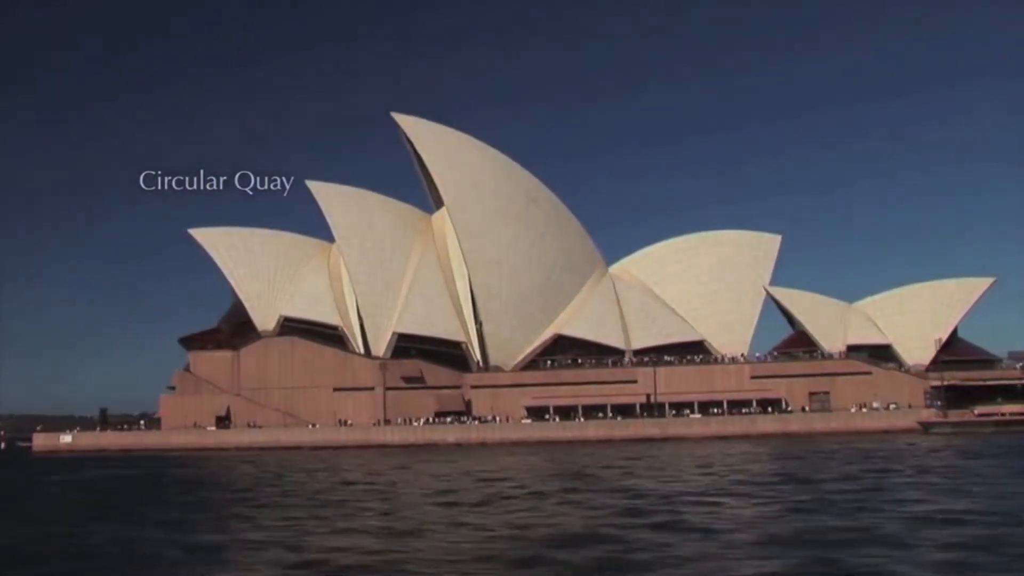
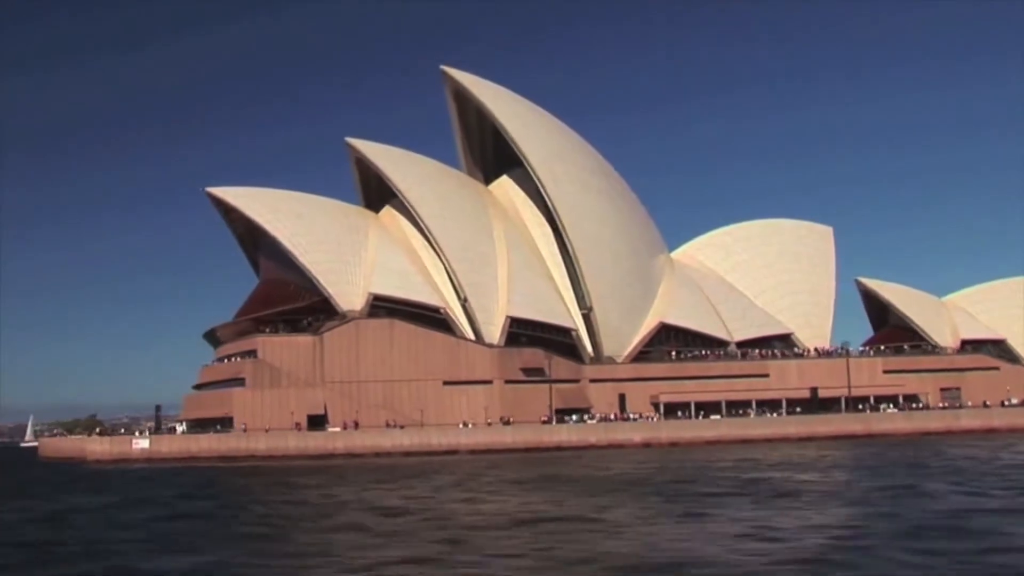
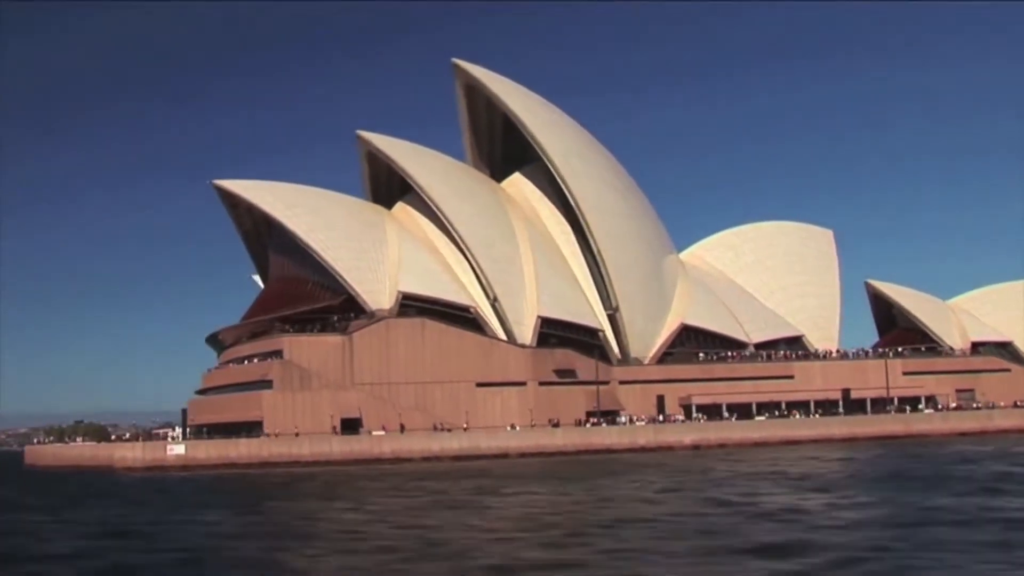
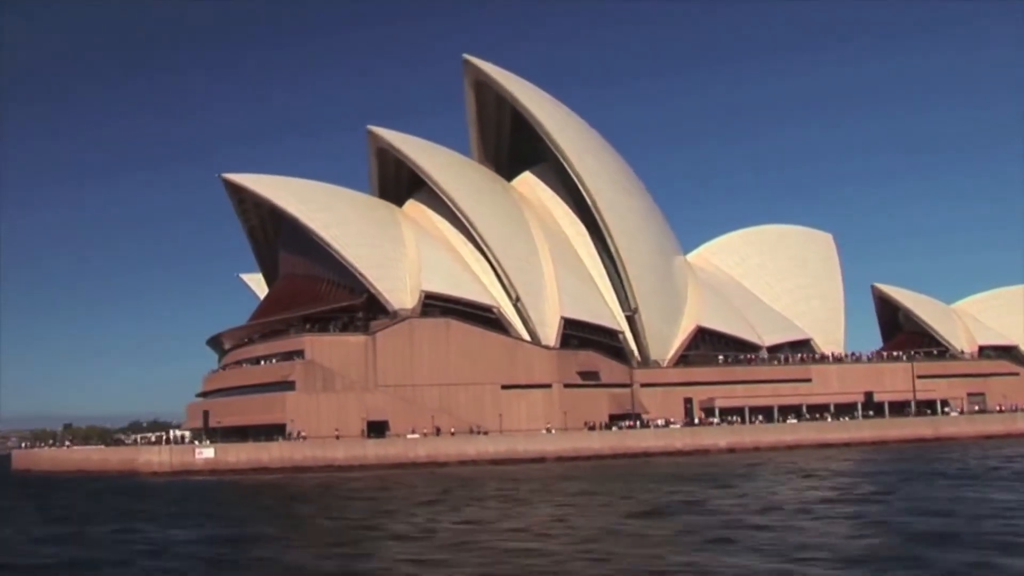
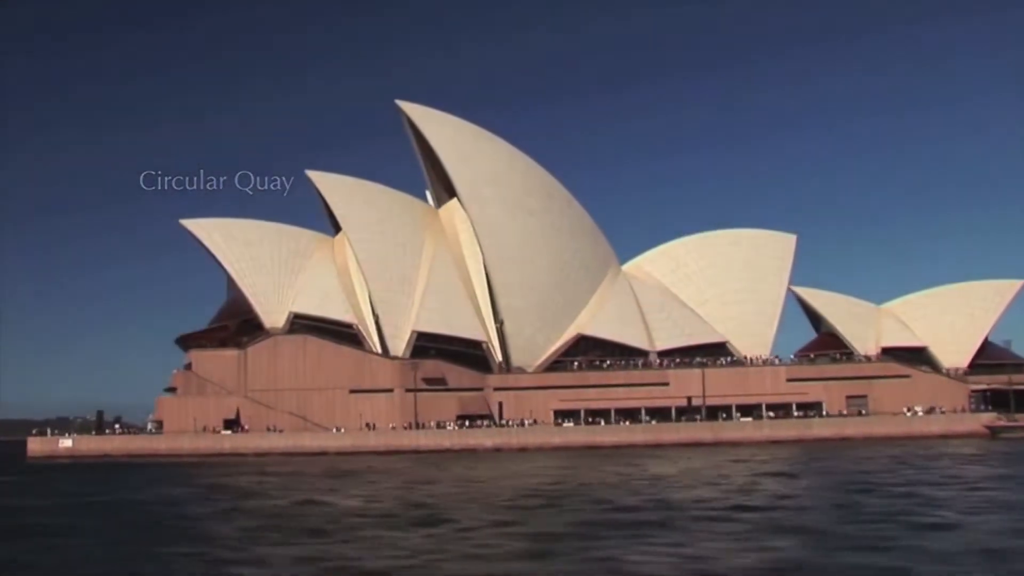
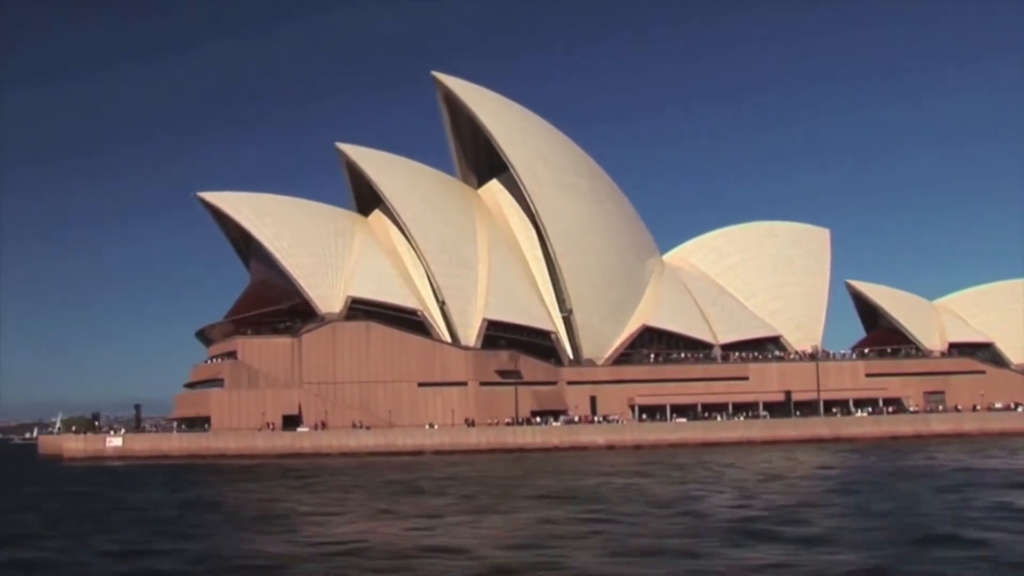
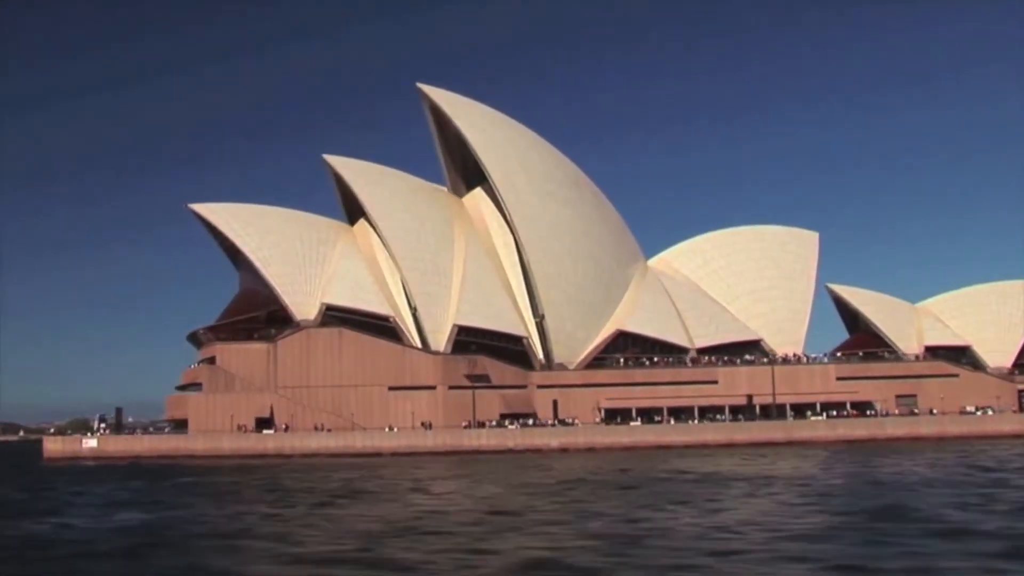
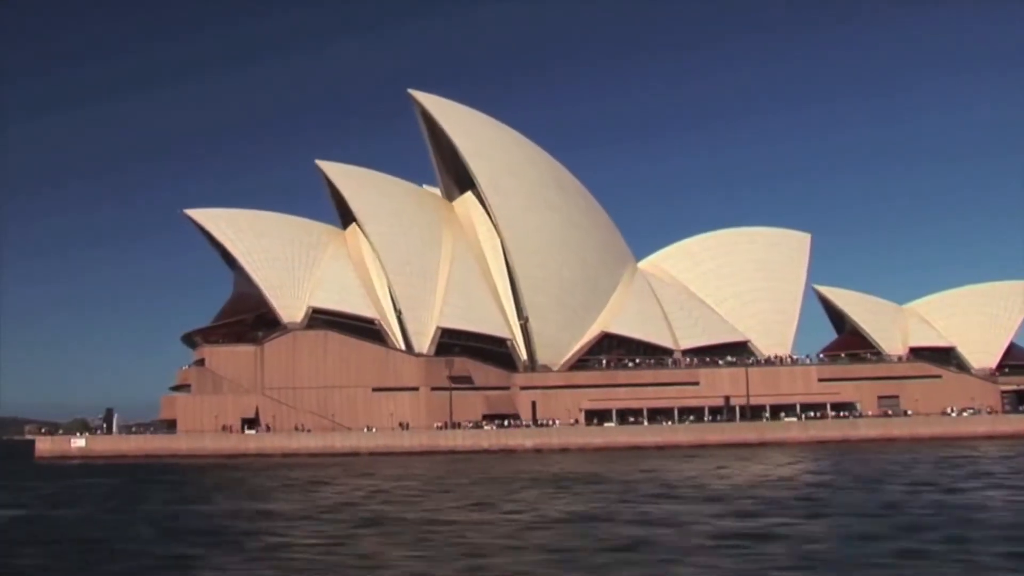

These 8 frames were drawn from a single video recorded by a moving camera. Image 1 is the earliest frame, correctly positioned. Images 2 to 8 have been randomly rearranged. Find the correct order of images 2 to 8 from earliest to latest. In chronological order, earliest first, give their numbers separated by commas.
5, 8, 7, 6, 2, 3, 4
